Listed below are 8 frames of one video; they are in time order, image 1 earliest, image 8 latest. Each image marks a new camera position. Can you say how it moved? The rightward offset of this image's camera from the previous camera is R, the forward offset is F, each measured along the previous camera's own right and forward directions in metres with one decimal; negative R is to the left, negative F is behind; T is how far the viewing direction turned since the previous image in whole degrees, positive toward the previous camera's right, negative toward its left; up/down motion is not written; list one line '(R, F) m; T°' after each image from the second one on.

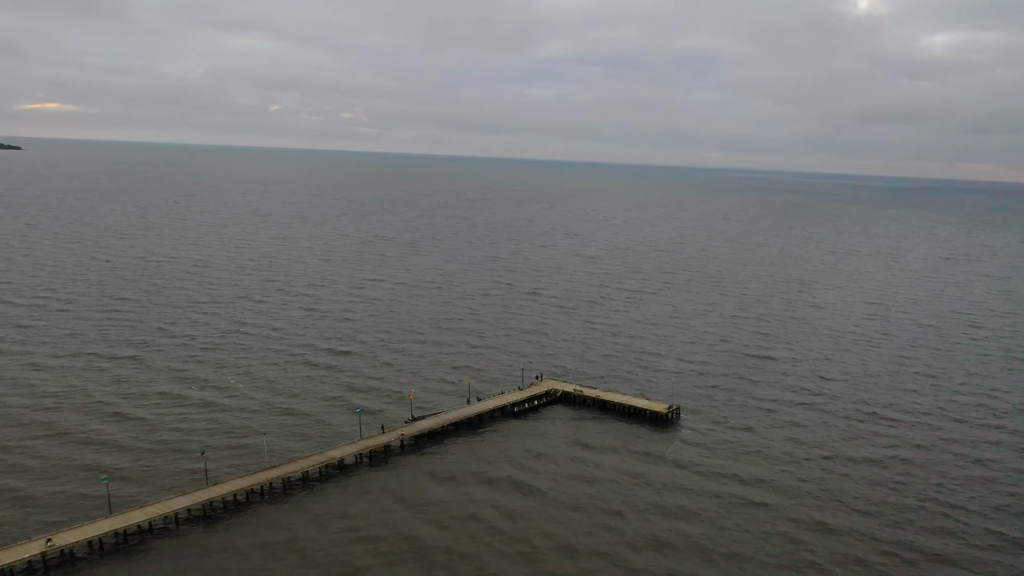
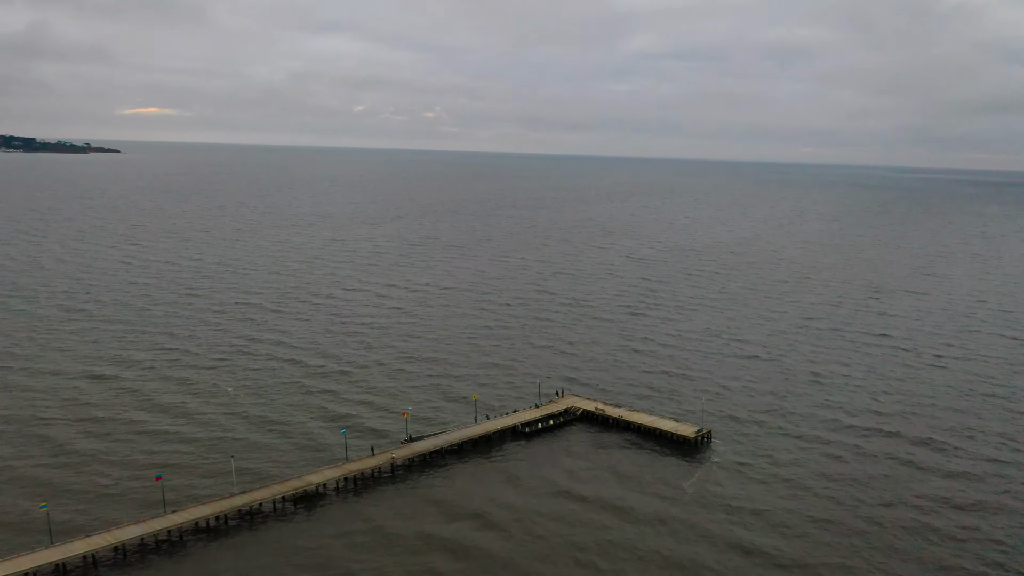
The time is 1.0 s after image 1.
(+5.9, +8.0) m; -6°
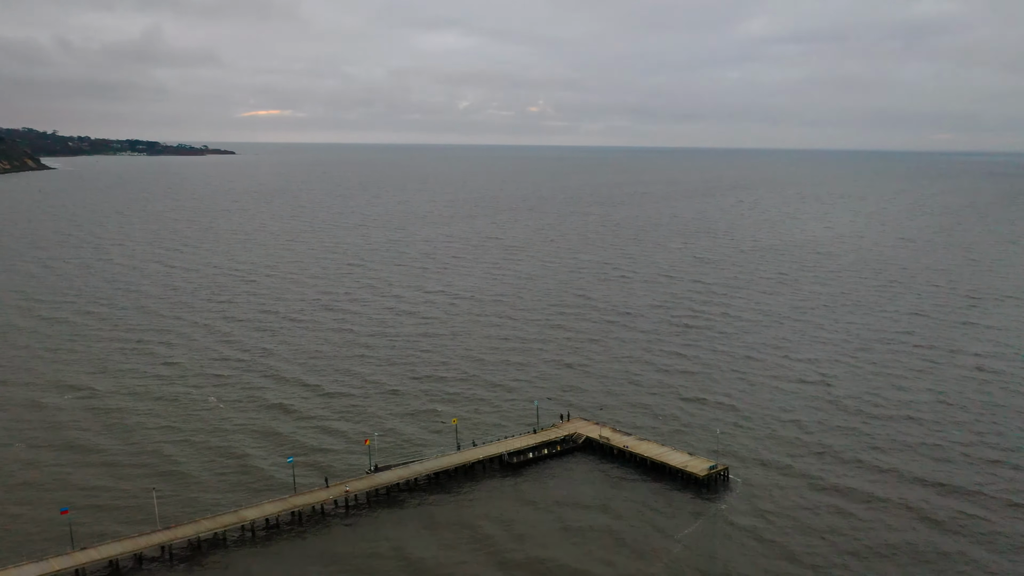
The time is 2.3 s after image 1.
(+8.7, +9.1) m; -8°
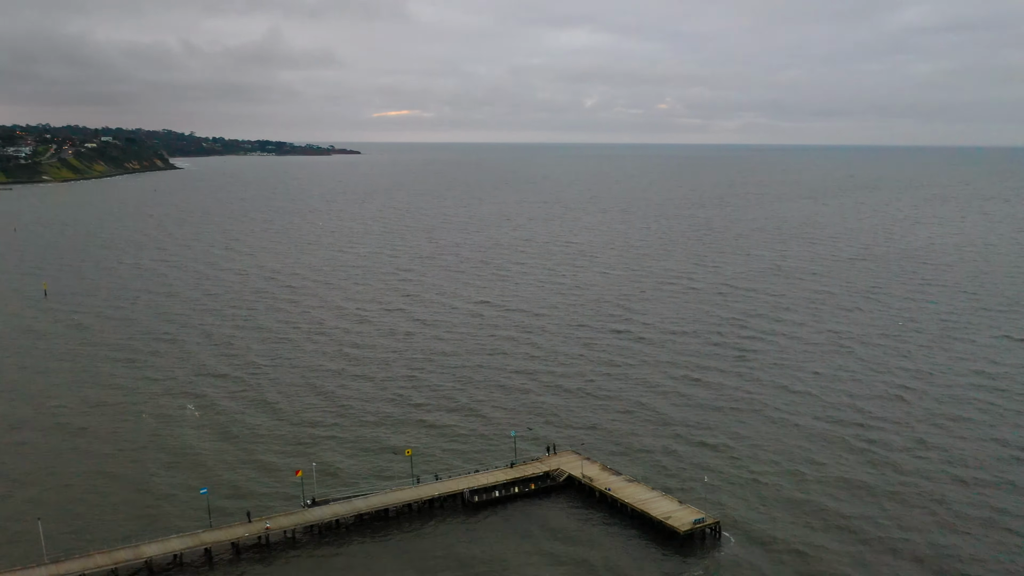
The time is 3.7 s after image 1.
(+9.5, +7.7) m; -9°
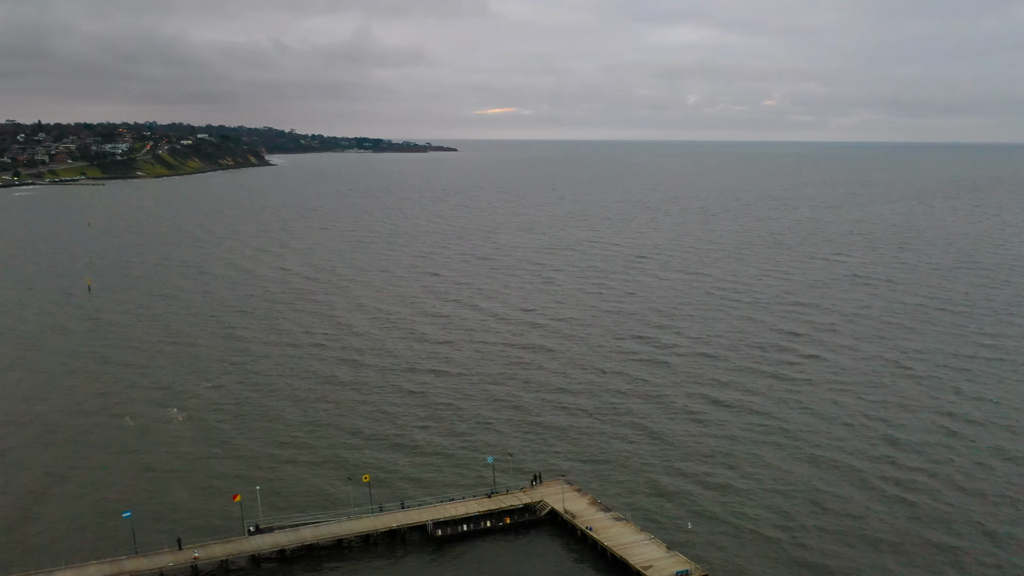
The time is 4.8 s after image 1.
(+6.6, +5.9) m; -7°
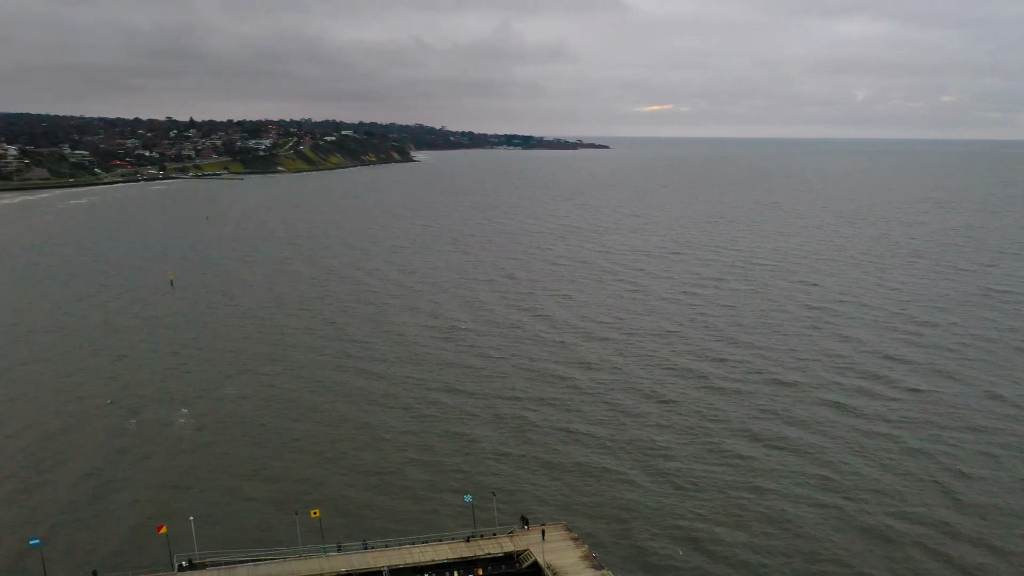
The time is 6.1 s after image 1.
(+7.7, +7.8) m; -10°
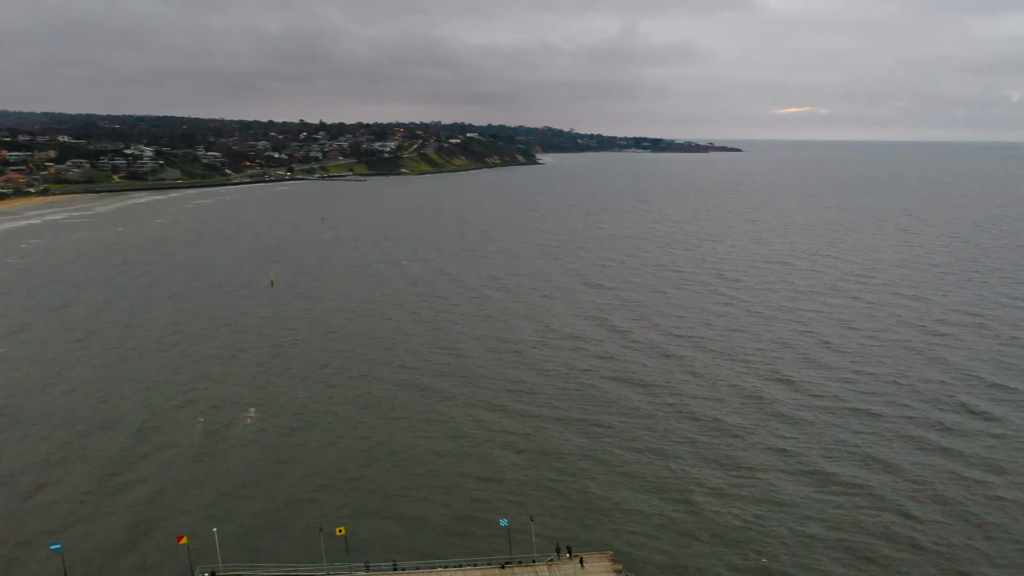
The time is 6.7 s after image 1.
(+3.8, +2.9) m; -8°
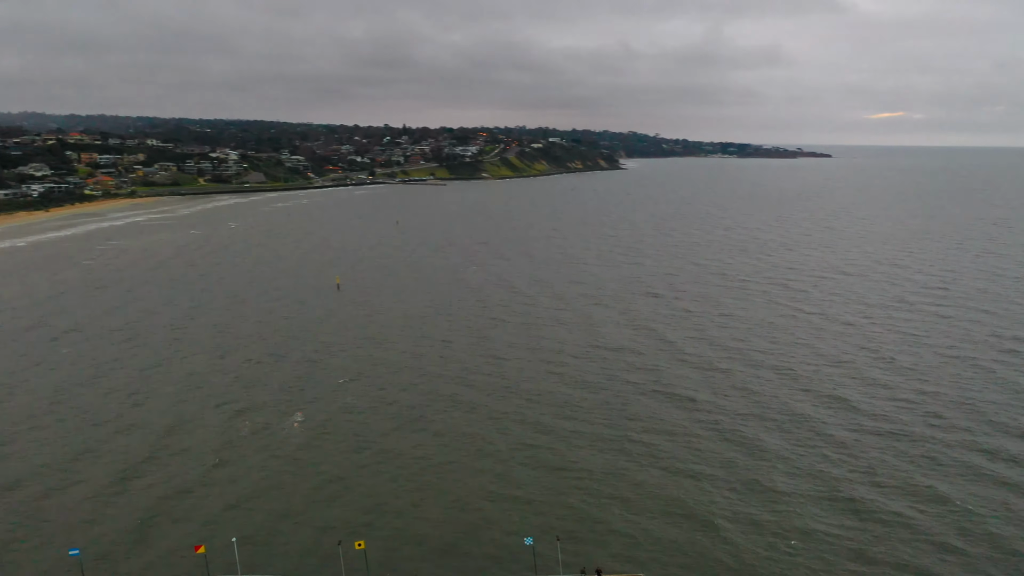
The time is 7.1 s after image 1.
(+2.4, +1.1) m; -5°
